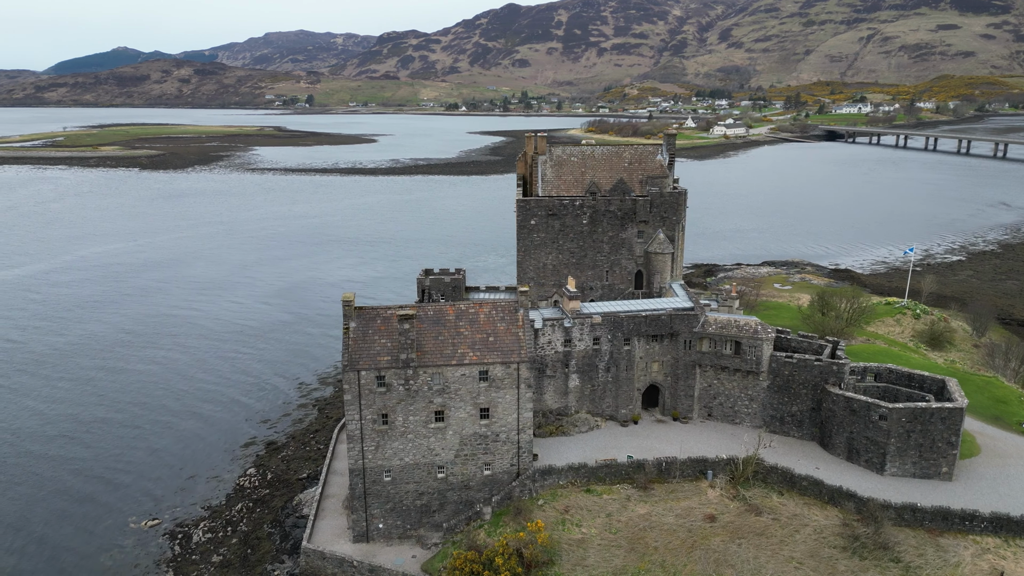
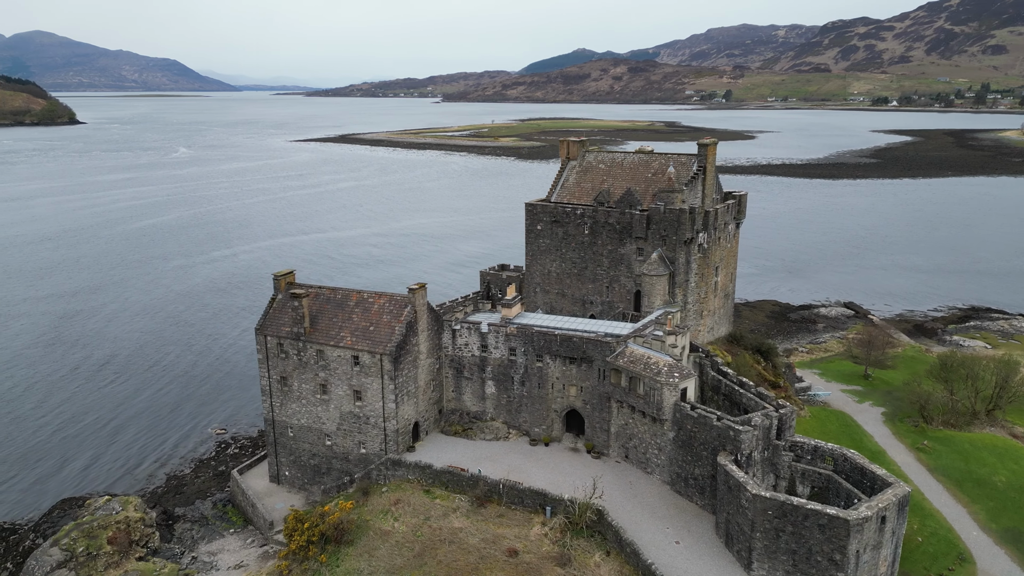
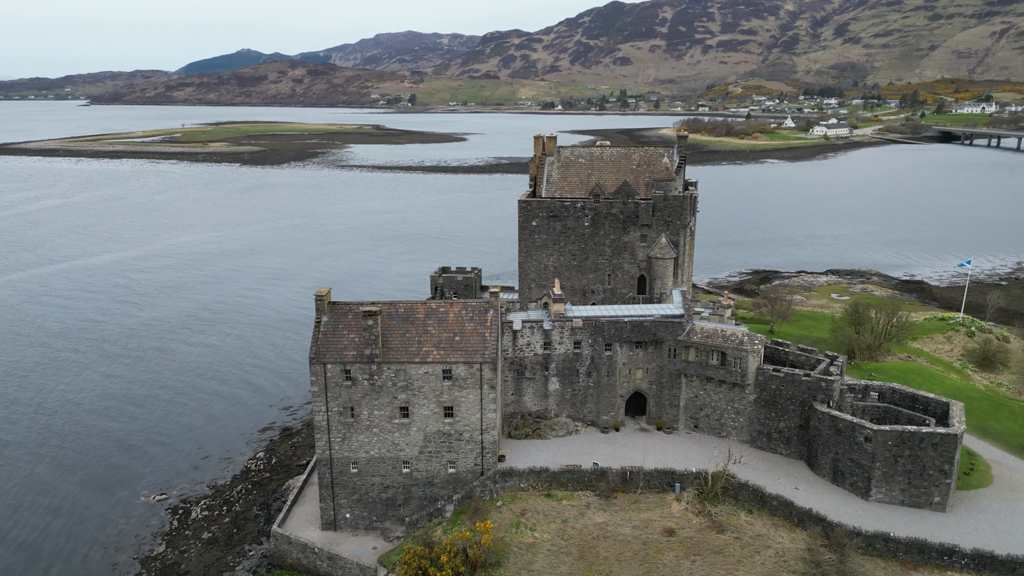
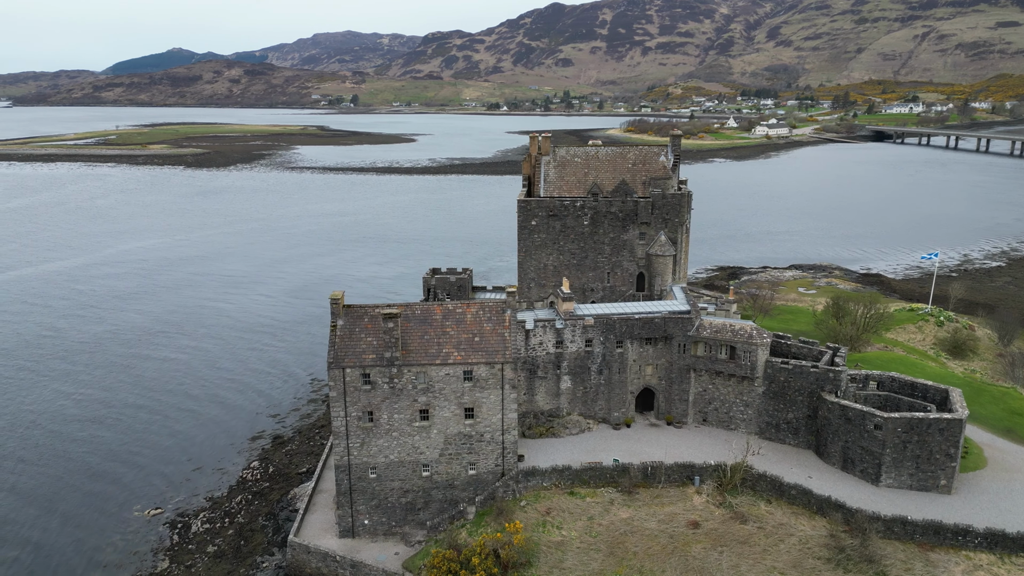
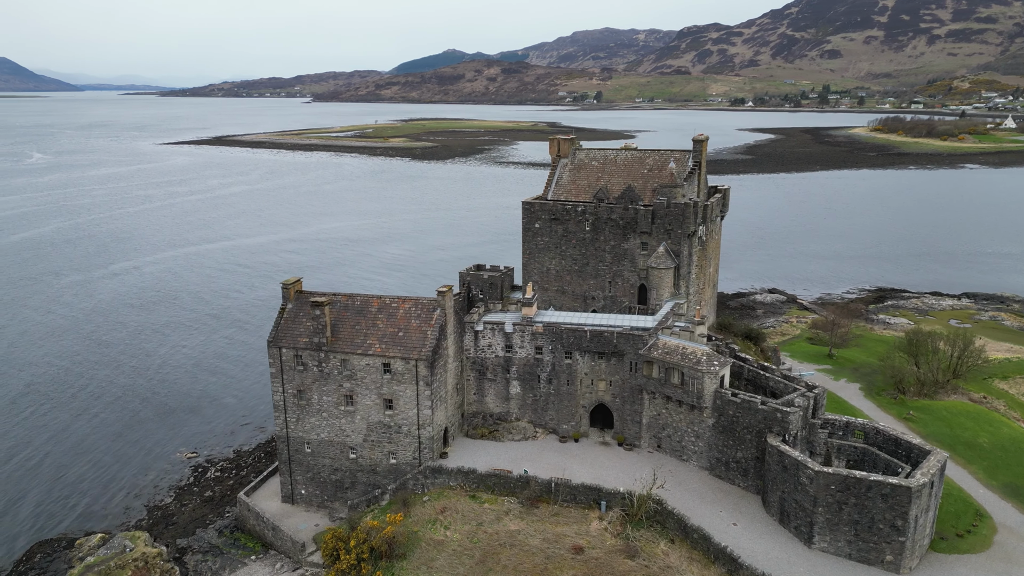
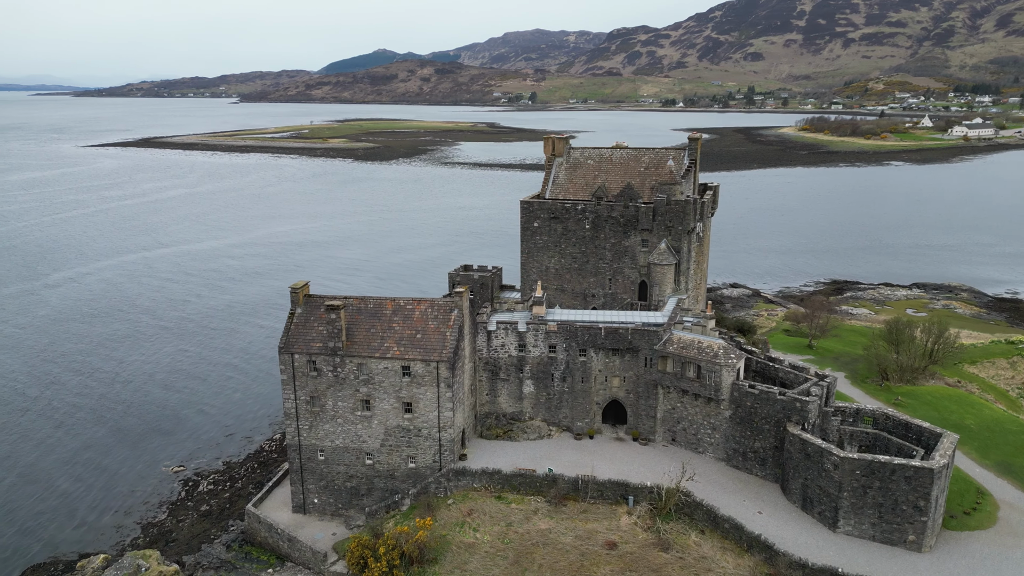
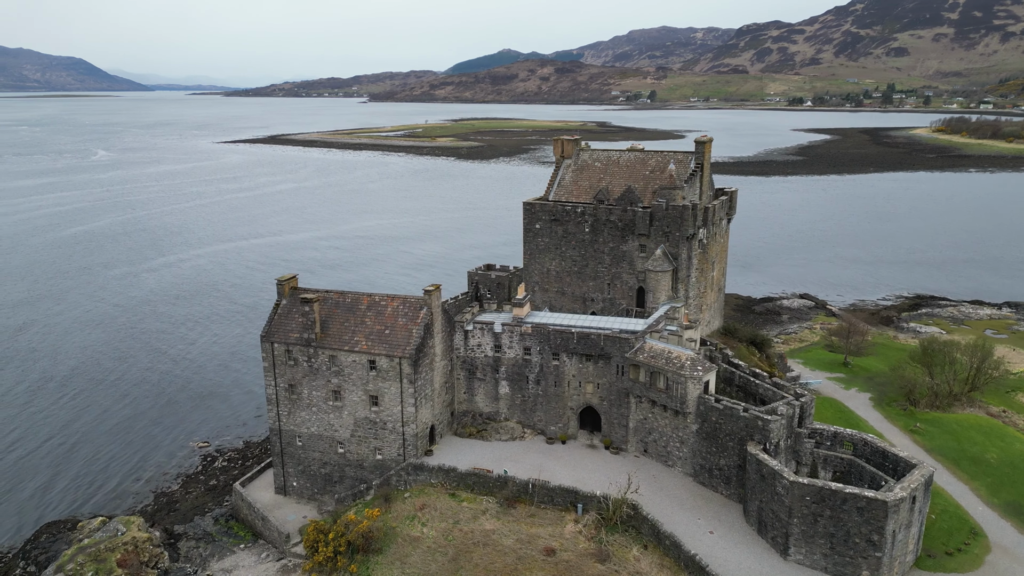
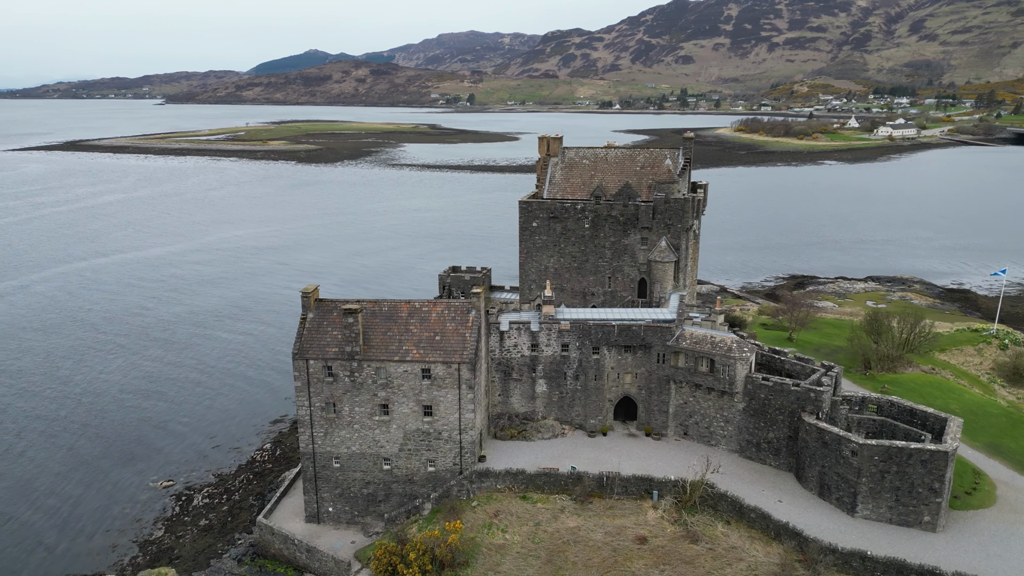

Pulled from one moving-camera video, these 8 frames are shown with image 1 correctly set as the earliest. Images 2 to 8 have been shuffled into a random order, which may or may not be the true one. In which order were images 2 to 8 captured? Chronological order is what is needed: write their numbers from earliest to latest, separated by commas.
4, 3, 8, 6, 5, 7, 2
